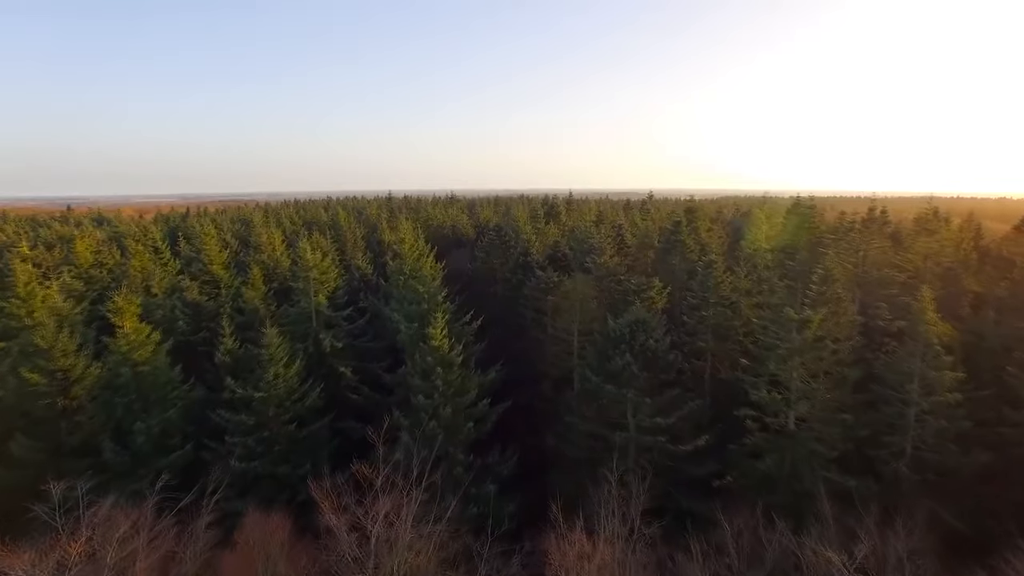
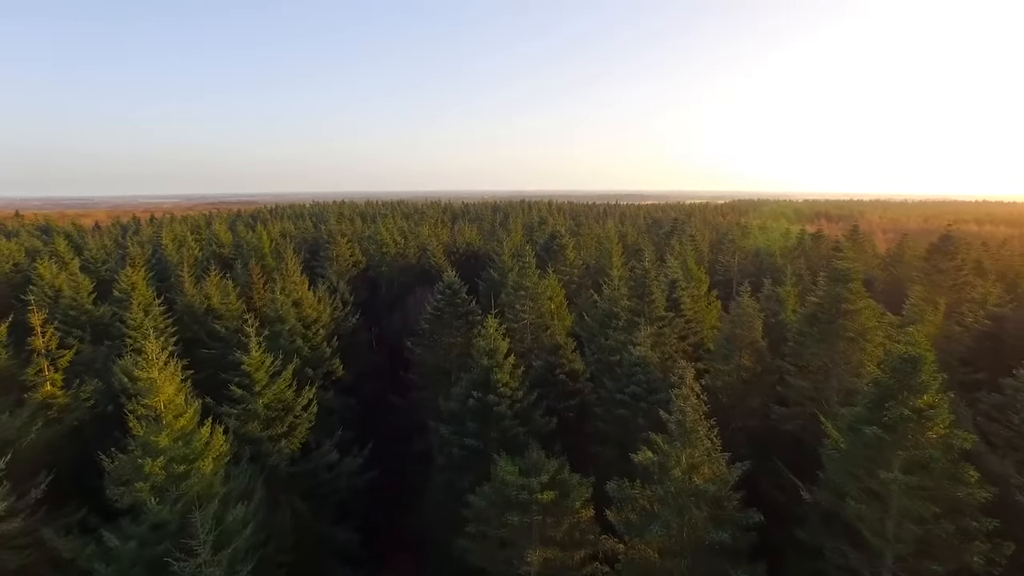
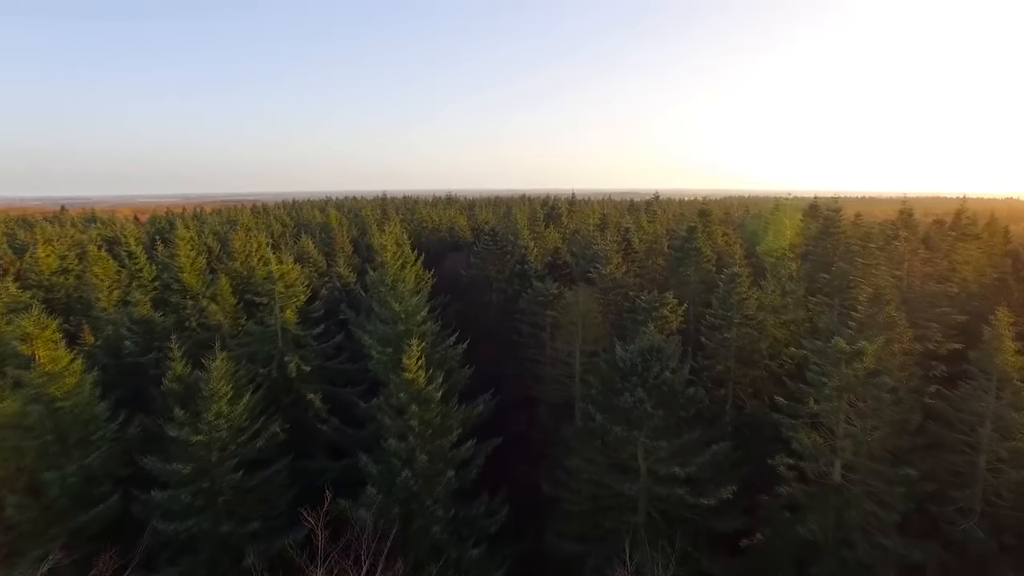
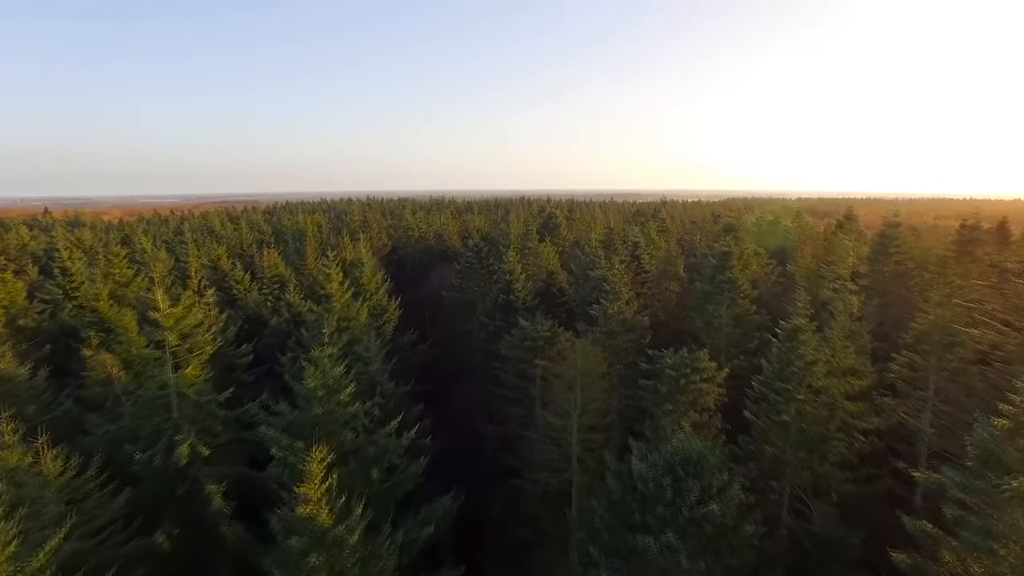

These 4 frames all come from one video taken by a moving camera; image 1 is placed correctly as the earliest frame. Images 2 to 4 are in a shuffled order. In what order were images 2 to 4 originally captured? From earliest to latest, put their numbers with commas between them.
3, 4, 2
